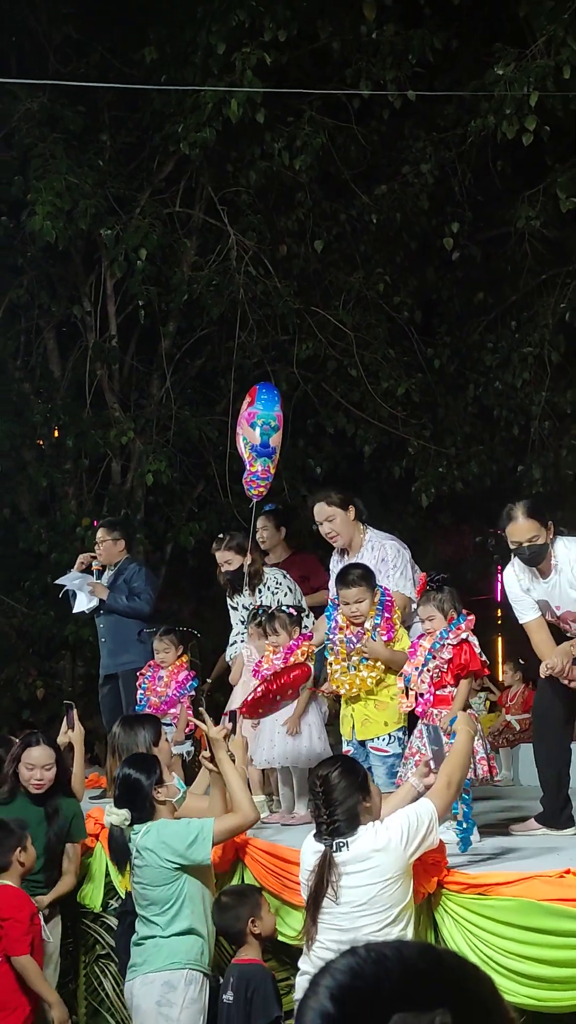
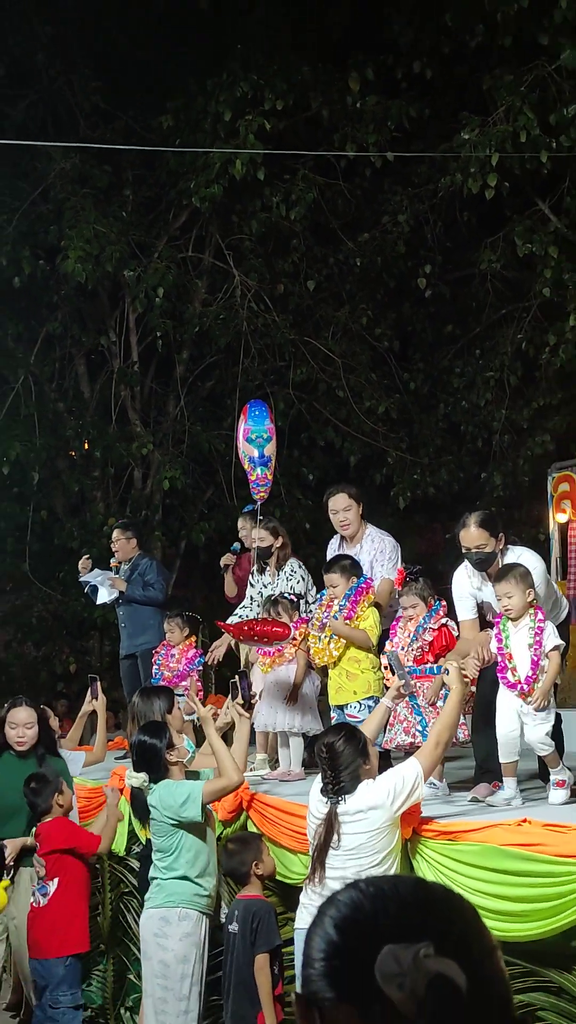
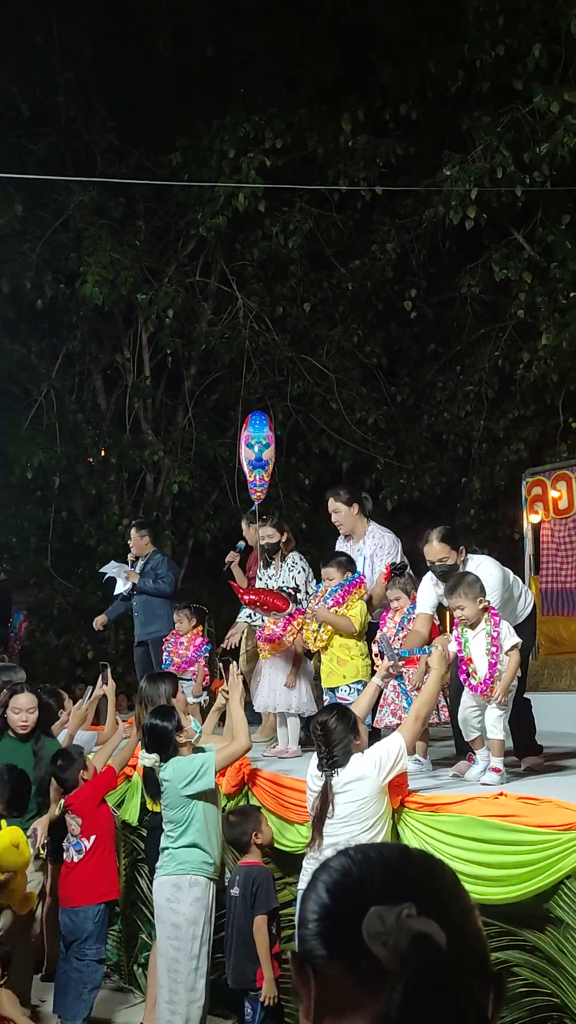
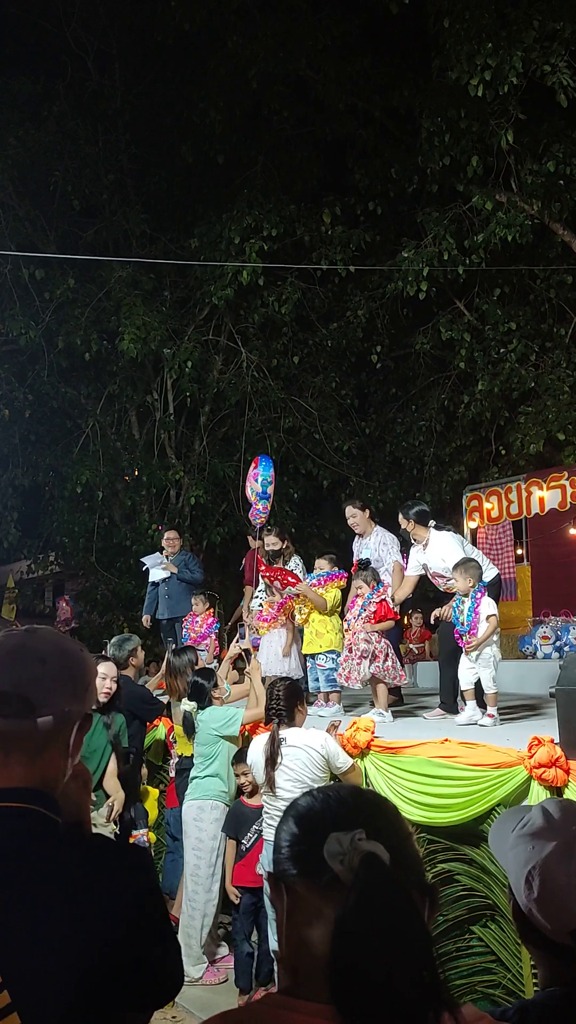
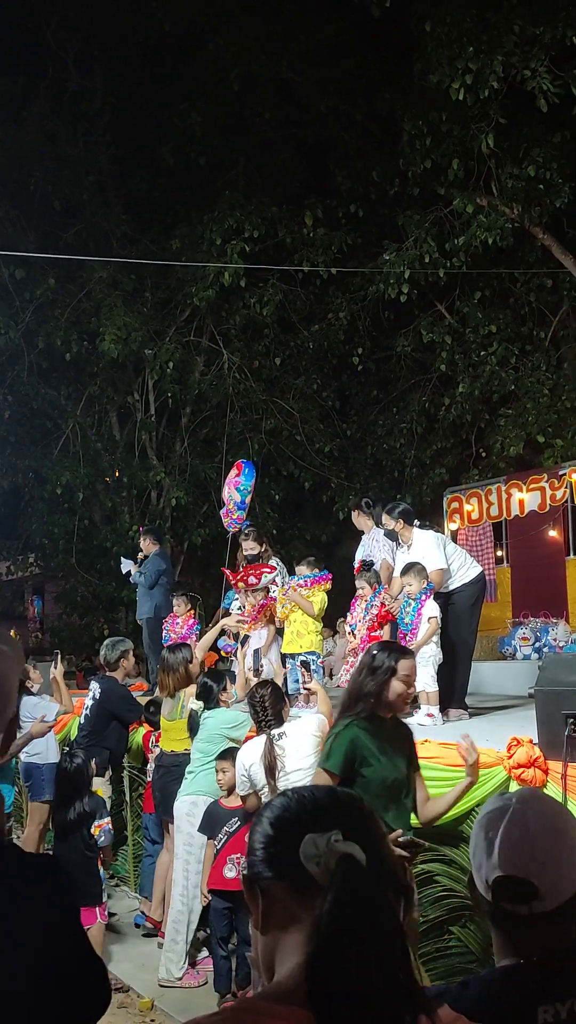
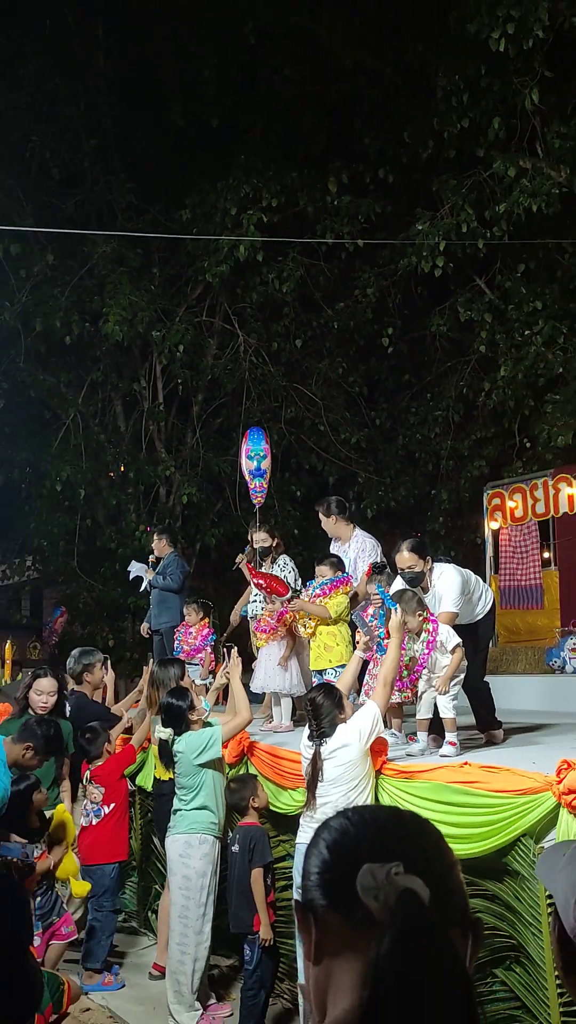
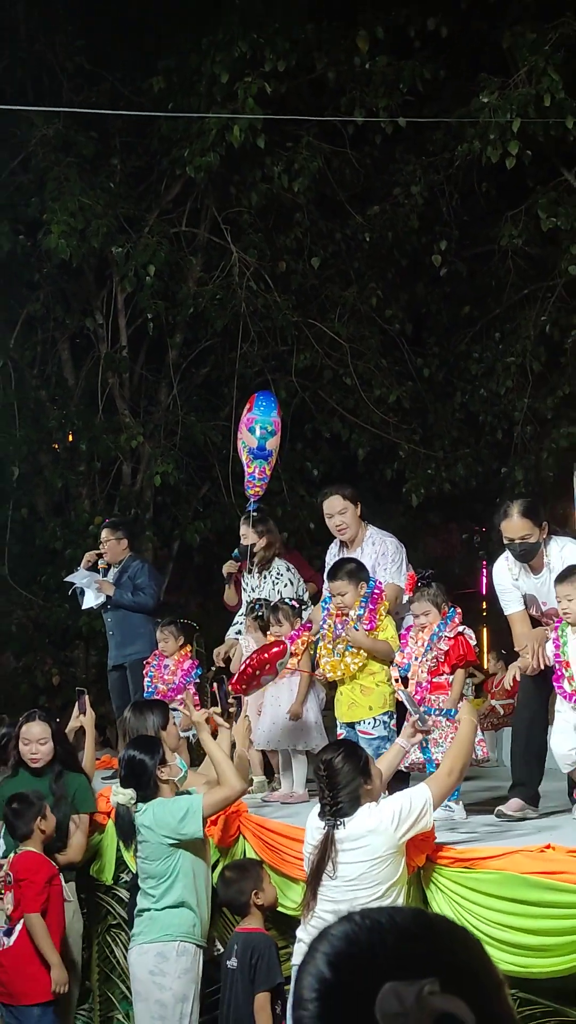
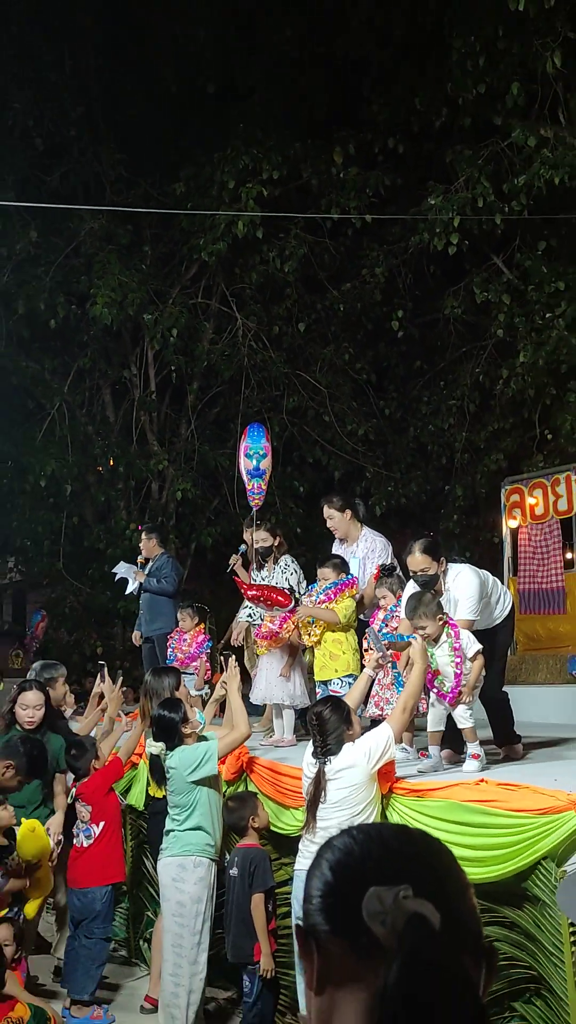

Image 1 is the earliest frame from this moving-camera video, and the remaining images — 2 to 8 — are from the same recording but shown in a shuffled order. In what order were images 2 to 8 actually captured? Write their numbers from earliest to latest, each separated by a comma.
7, 2, 3, 8, 6, 4, 5
